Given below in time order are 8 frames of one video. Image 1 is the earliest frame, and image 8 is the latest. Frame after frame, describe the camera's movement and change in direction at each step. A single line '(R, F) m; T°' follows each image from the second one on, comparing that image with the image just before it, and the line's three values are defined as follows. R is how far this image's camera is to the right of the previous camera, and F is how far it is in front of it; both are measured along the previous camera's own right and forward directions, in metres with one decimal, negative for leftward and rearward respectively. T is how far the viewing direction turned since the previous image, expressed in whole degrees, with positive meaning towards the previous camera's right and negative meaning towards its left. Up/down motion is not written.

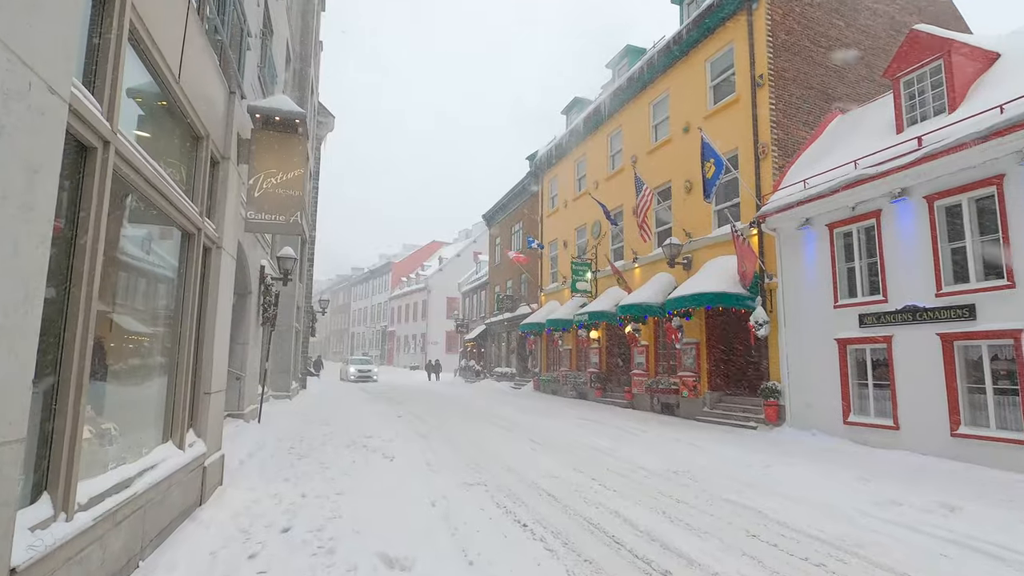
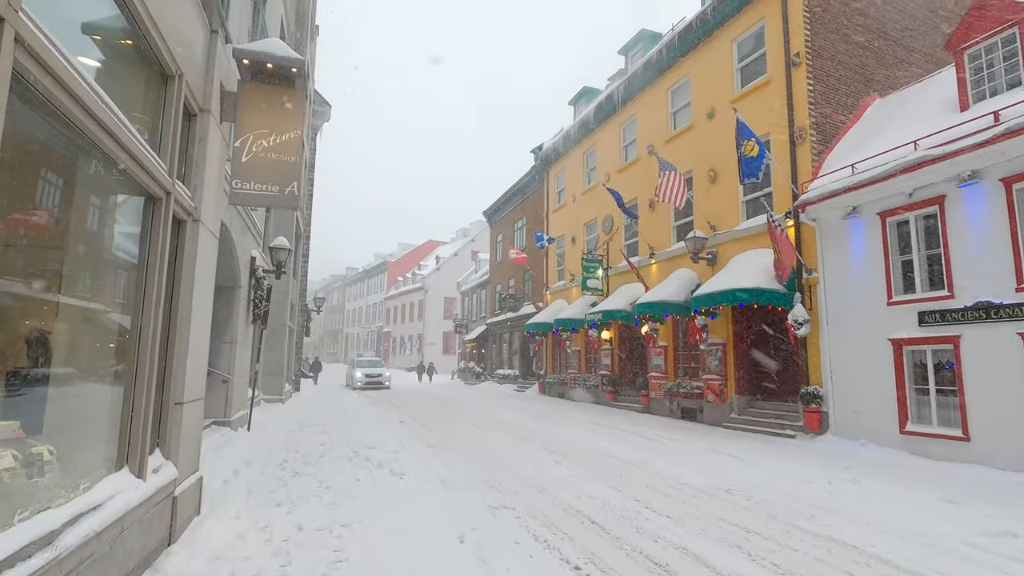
(-0.5, +1.1) m; +1°
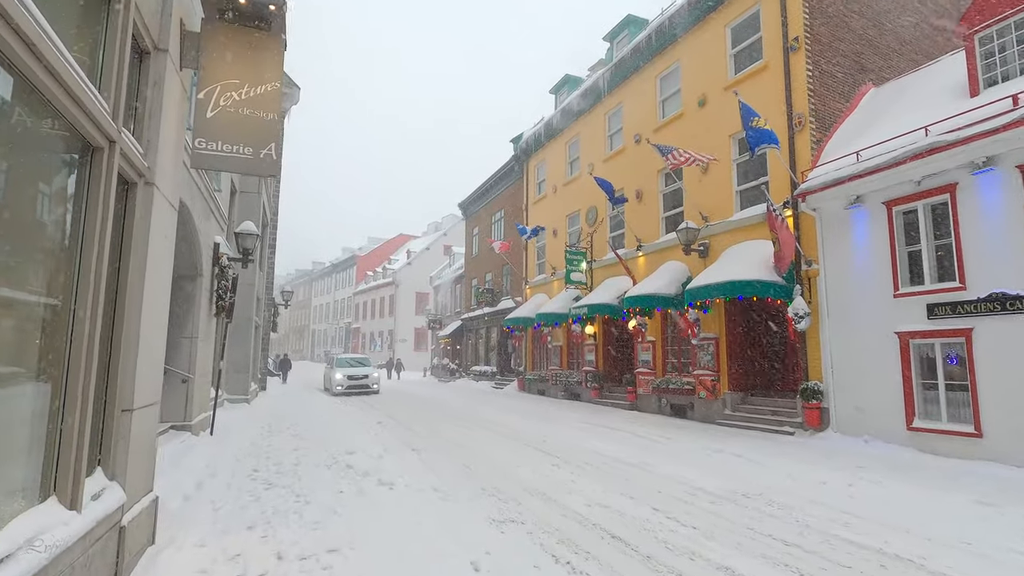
(-0.4, +0.7) m; +3°
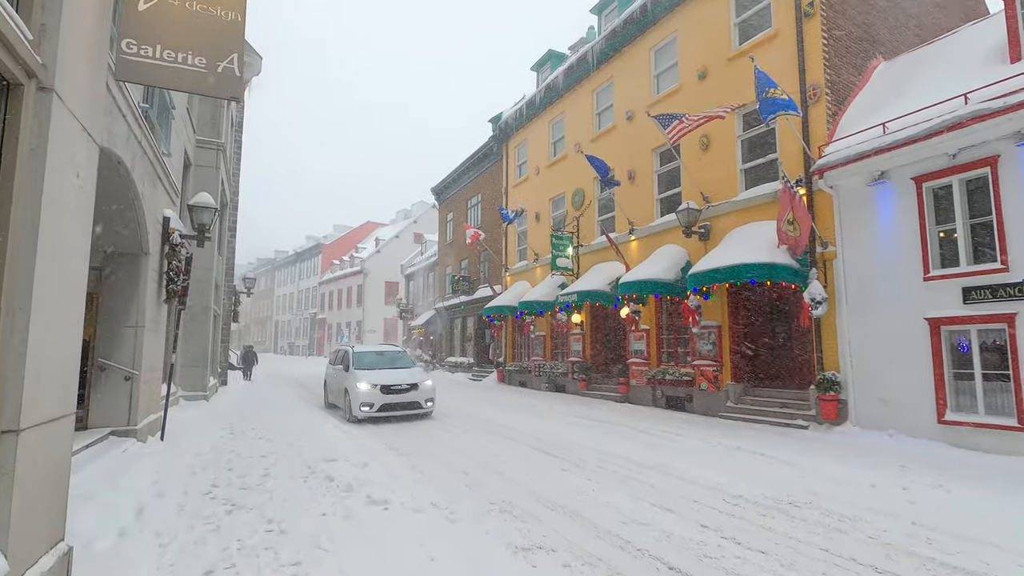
(-0.5, +1.1) m; +3°
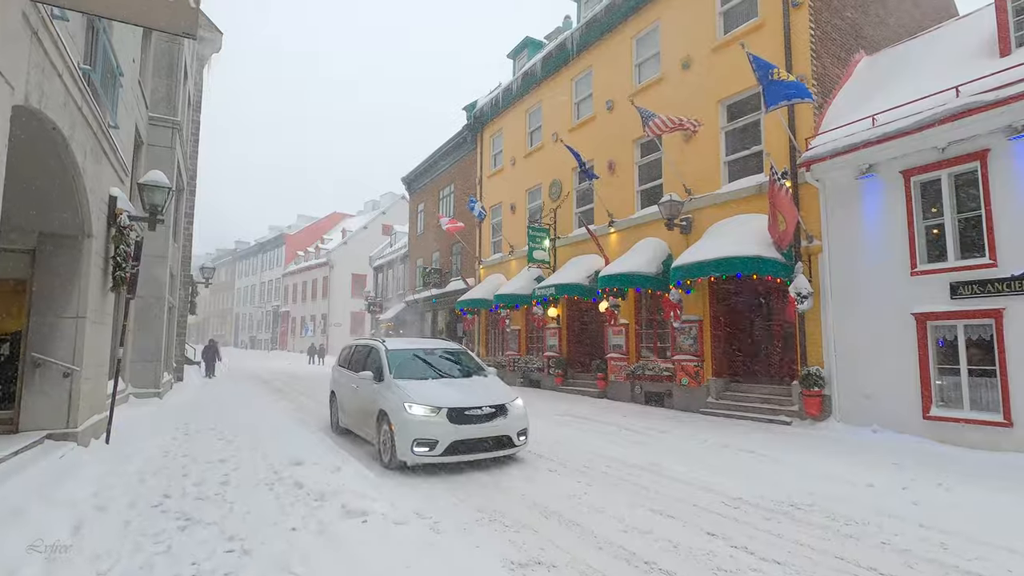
(-0.2, +0.5) m; +3°
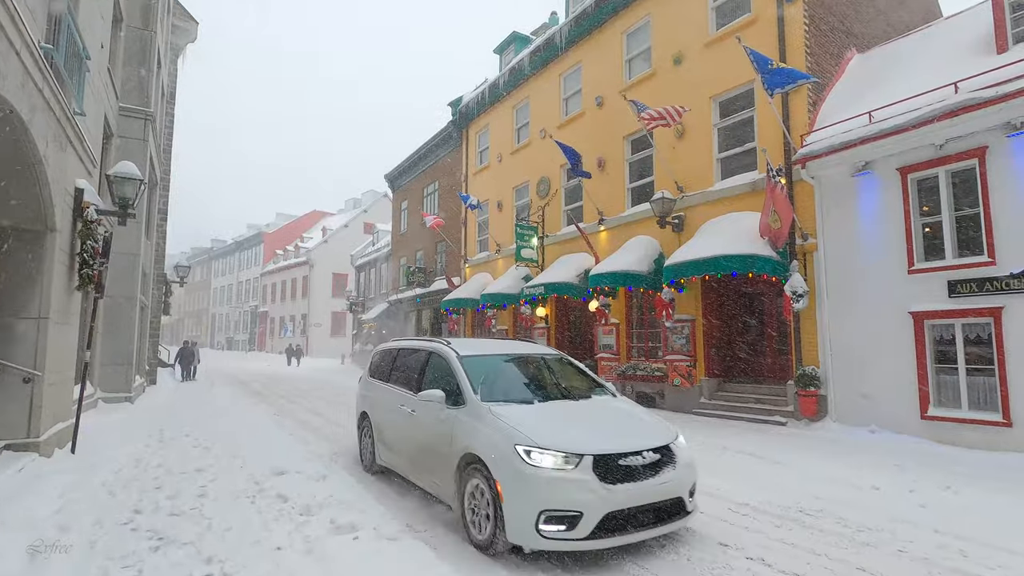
(-0.2, +0.3) m; +2°
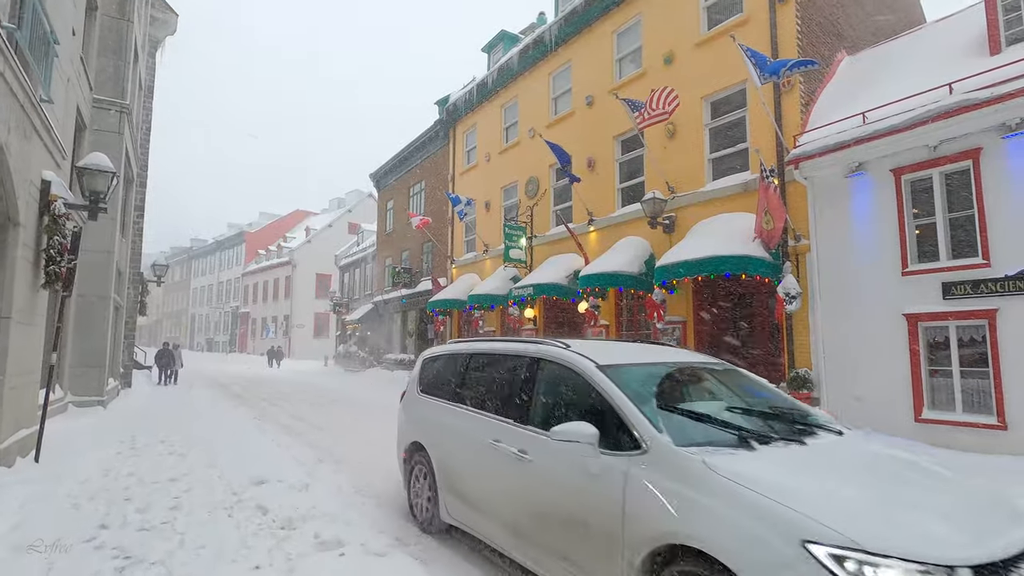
(-0.1, +0.2) m; +2°
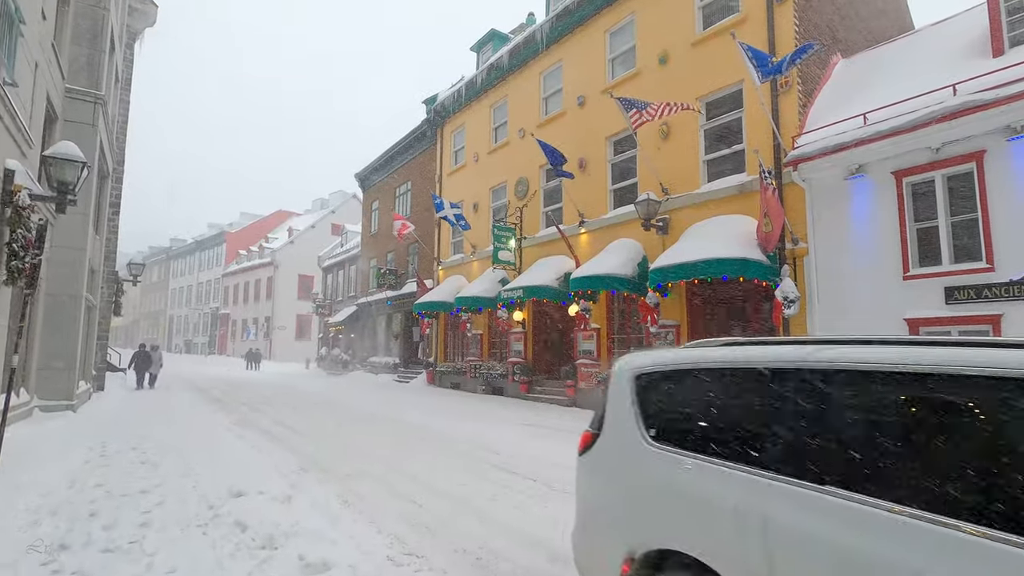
(-0.1, +0.3) m; +2°
